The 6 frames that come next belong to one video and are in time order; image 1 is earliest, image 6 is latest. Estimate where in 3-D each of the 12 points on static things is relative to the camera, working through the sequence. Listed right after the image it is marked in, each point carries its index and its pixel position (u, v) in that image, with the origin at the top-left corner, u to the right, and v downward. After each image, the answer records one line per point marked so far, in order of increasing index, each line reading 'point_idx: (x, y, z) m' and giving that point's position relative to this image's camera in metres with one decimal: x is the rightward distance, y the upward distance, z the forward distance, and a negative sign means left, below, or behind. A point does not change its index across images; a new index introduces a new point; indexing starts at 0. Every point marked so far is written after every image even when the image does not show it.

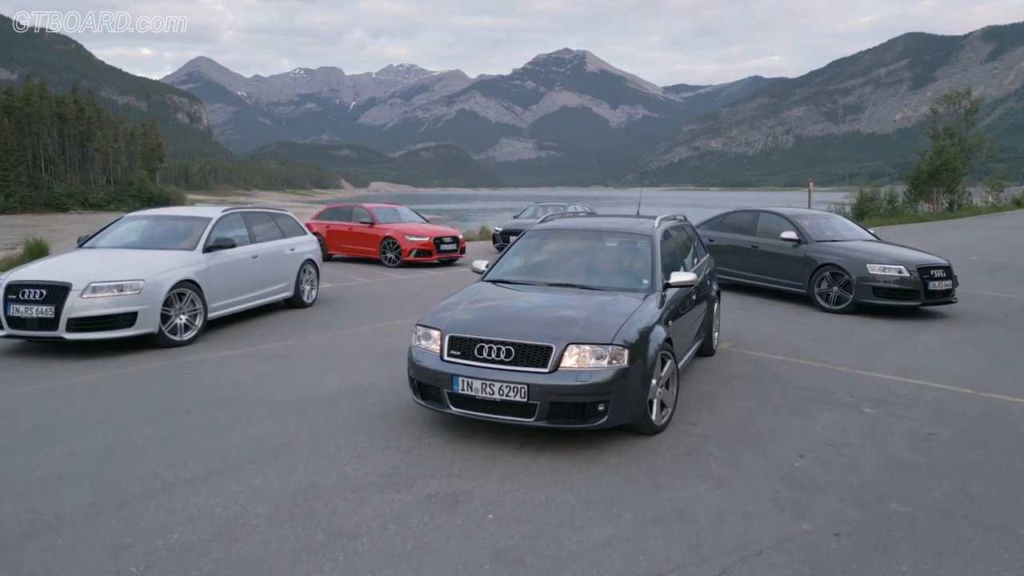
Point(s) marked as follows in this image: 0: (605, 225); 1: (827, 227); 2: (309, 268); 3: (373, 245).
0: (+0.5, +0.4, +7.3) m
1: (+2.9, +0.6, +11.8) m
2: (-1.7, +0.2, +11.0) m
3: (-1.9, +0.6, +17.7) m
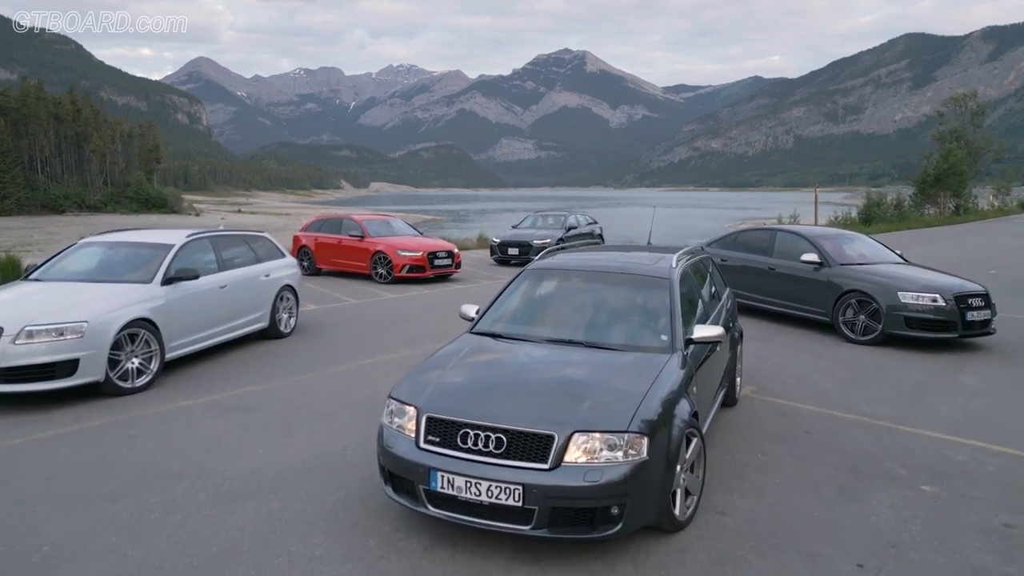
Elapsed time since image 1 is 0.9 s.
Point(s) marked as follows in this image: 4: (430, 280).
0: (+0.5, +0.1, +6.4) m
1: (+2.9, +0.3, +10.9) m
2: (-1.8, 0.0, +10.1) m
3: (-1.9, +0.4, +16.8) m
4: (-1.1, +0.1, +16.7) m
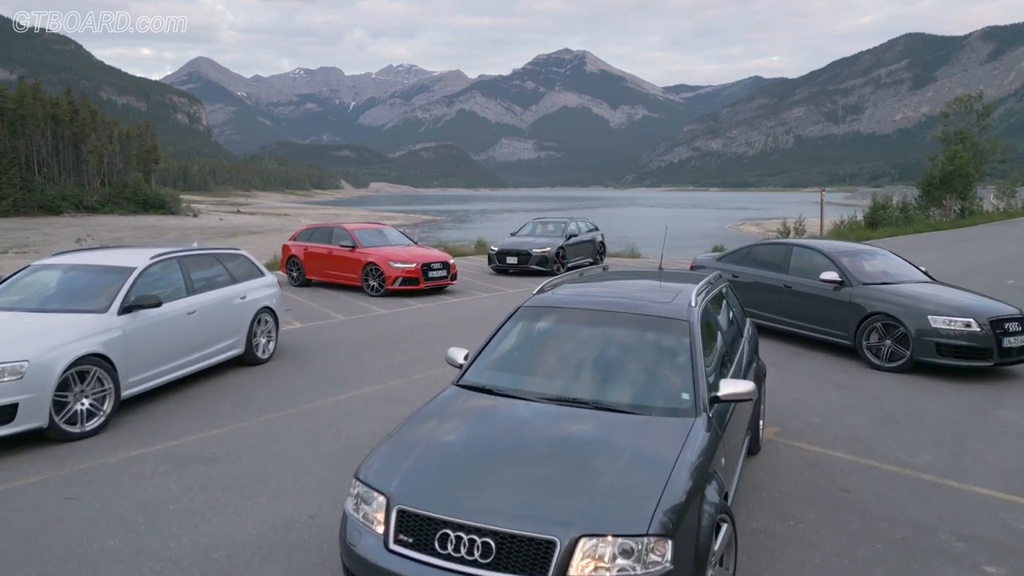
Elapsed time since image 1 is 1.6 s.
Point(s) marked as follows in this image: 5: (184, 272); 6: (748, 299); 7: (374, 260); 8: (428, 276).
0: (+0.5, 0.0, +5.6) m
1: (+2.8, +0.2, +10.1) m
2: (-1.8, -0.2, +9.3) m
3: (-2.0, +0.2, +16.1) m
4: (-1.1, -0.1, +16.0) m
5: (-2.1, +0.1, +8.1) m
6: (+2.1, -0.1, +11.2) m
7: (-1.7, +0.3, +15.6) m
8: (-1.0, +0.1, +15.7) m
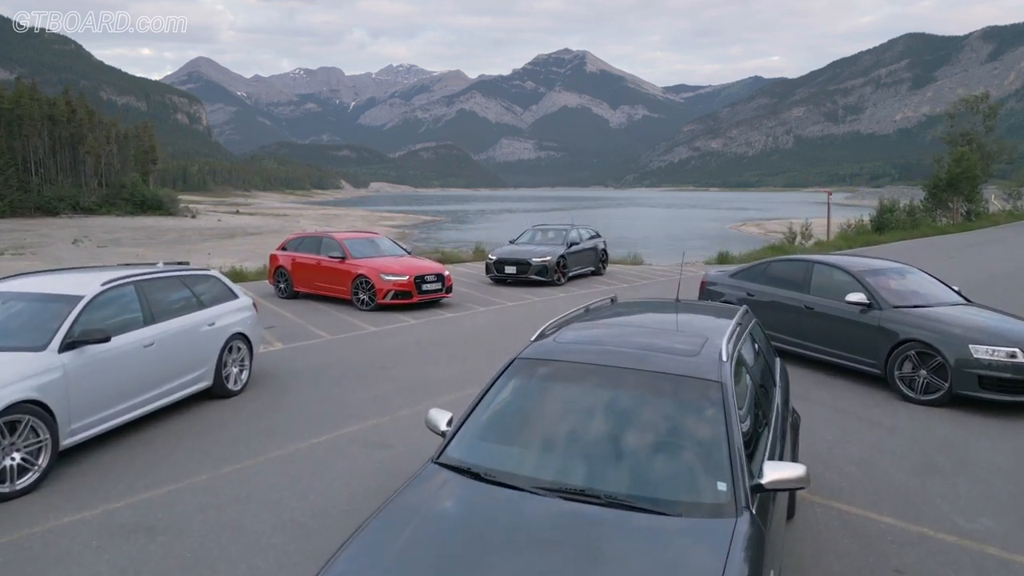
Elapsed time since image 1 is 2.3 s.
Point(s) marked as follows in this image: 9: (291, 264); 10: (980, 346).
0: (+0.4, -0.2, +4.8) m
1: (+2.8, 0.0, +9.3) m
2: (-1.8, -0.4, +8.5) m
3: (-2.0, 0.0, +15.2) m
4: (-1.1, -0.2, +15.1) m
5: (-2.1, -0.1, +7.3) m
6: (+2.0, -0.3, +10.4) m
7: (-1.7, +0.2, +14.7) m
8: (-1.1, 0.0, +14.9) m
9: (-2.8, +0.3, +16.5) m
10: (+2.9, -0.3, +7.9) m
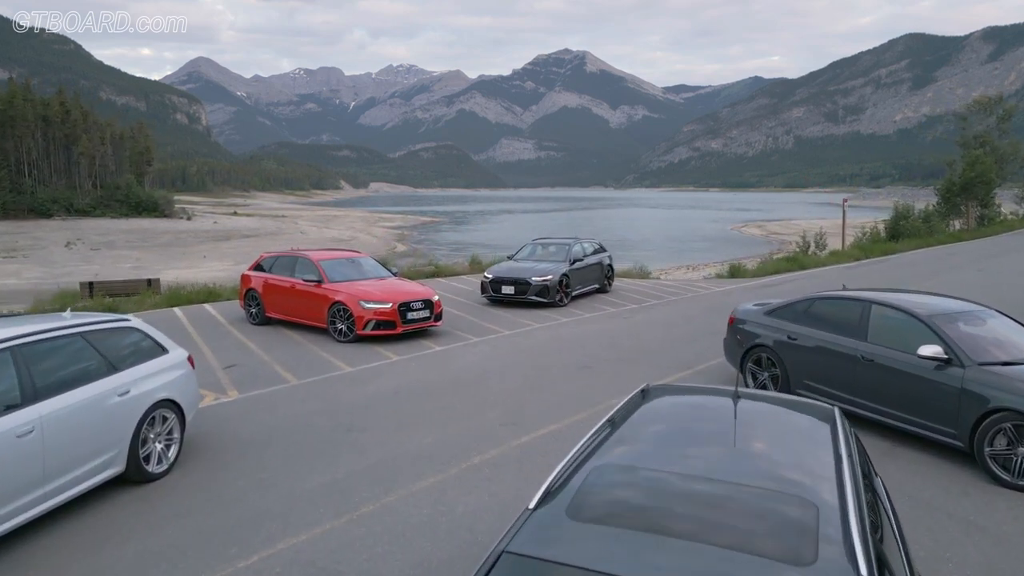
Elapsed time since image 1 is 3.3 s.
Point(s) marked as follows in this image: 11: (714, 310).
0: (+0.4, -0.5, +3.1) m
1: (+2.8, -0.3, +7.6) m
2: (-1.8, -0.7, +6.8) m
3: (-2.0, -0.3, +13.5) m
4: (-1.2, -0.5, +13.4) m
5: (-2.1, -0.3, +5.6) m
6: (+2.0, -0.5, +8.7) m
7: (-1.7, -0.1, +13.0) m
8: (-1.1, -0.3, +13.2) m
9: (-2.9, 0.0, +14.8) m
10: (+2.8, -0.6, +6.2) m
11: (+2.8, -0.3, +17.5) m
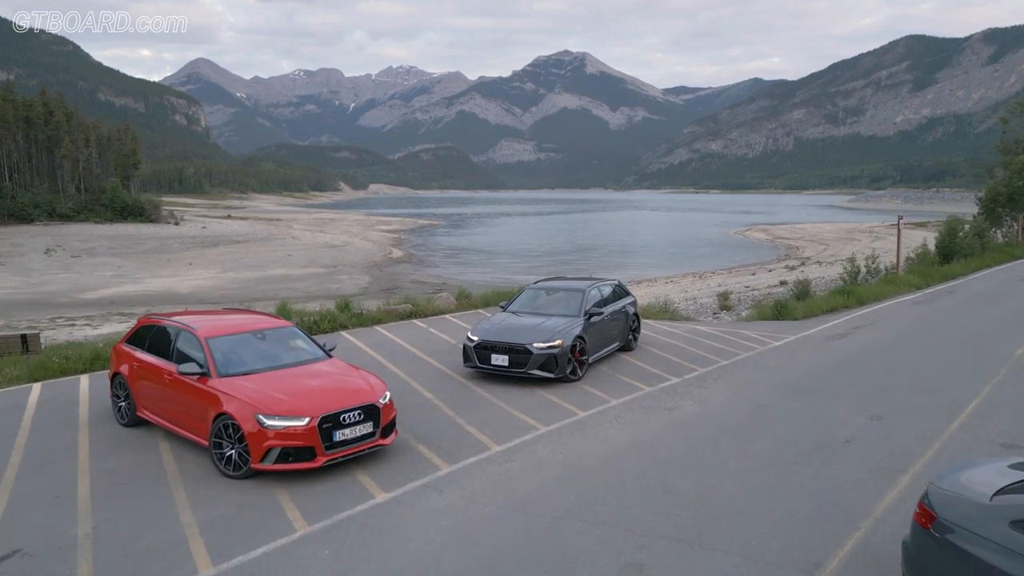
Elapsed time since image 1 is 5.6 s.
0: (+0.3, -1.1, -1.7) m
1: (+2.7, -0.9, +2.7) m
2: (-1.9, -1.3, +2.0) m
3: (-2.1, -0.9, +8.7) m
4: (-1.2, -1.2, +8.6) m
5: (-2.2, -1.0, +0.8) m
6: (+1.9, -1.2, +3.8) m
7: (-1.8, -0.8, +8.2) m
8: (-1.1, -1.0, +8.3) m
9: (-2.9, -0.6, +10.0) m
10: (+2.8, -1.3, +1.4) m
11: (+2.7, -1.0, +12.6) m
